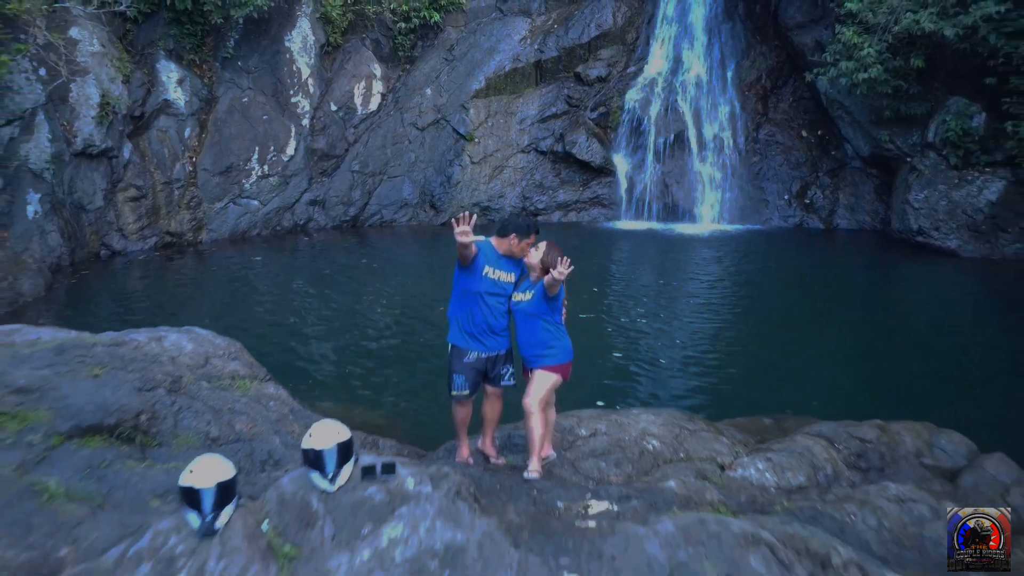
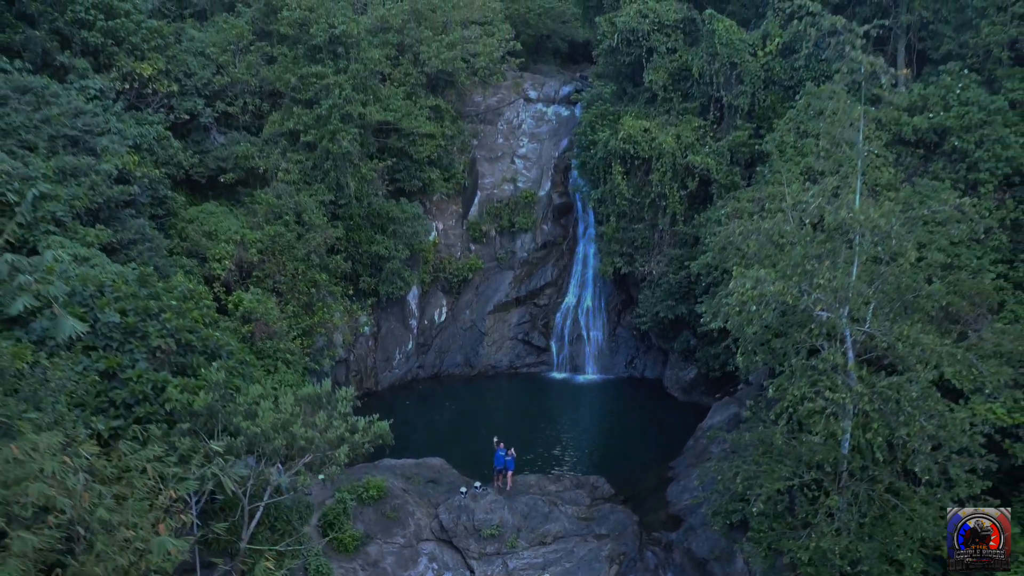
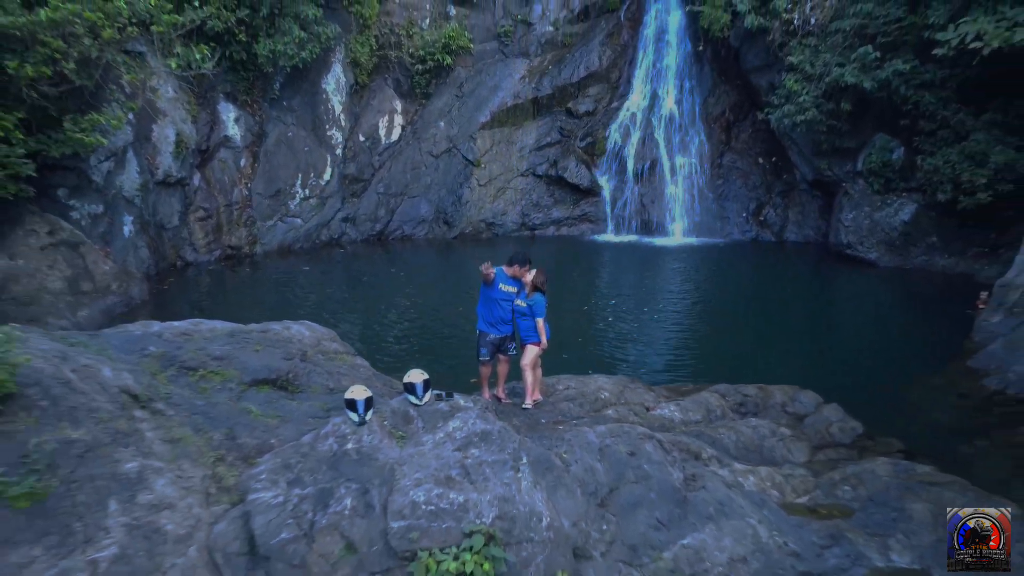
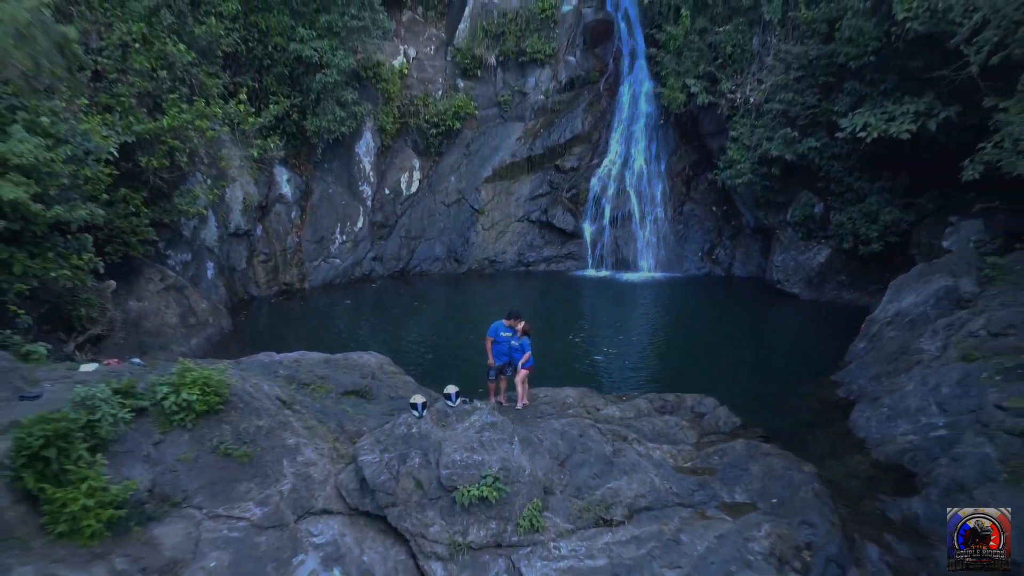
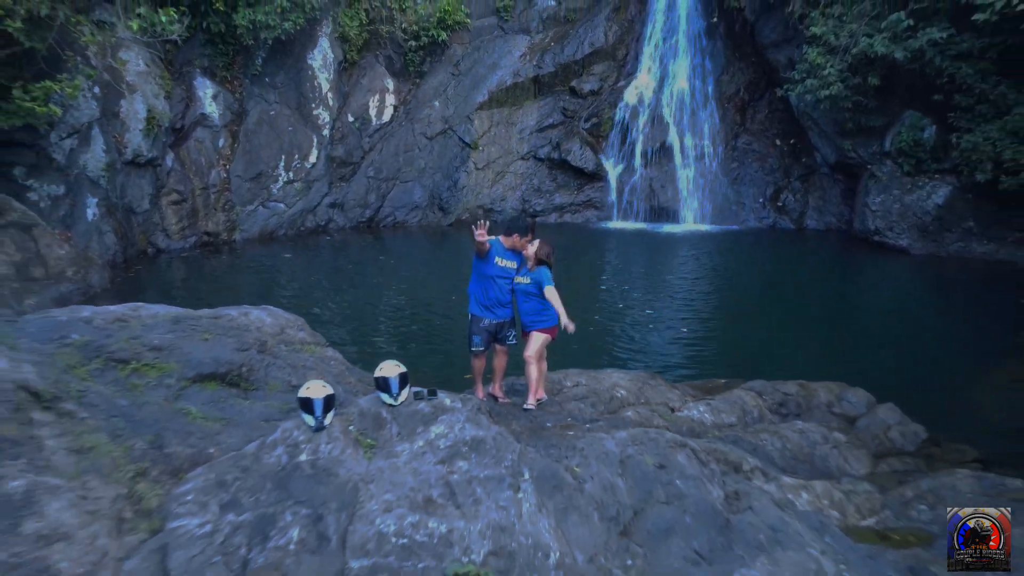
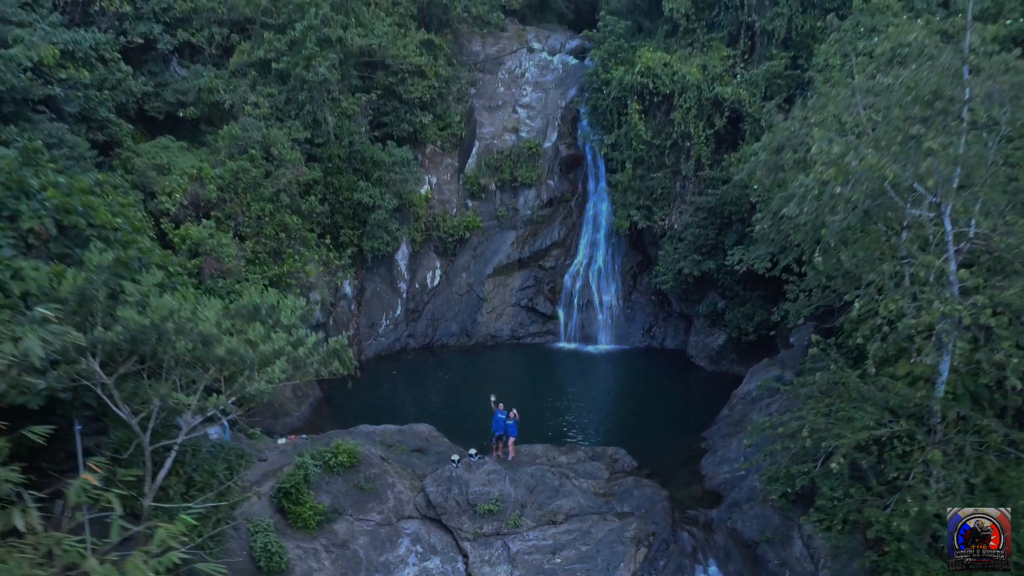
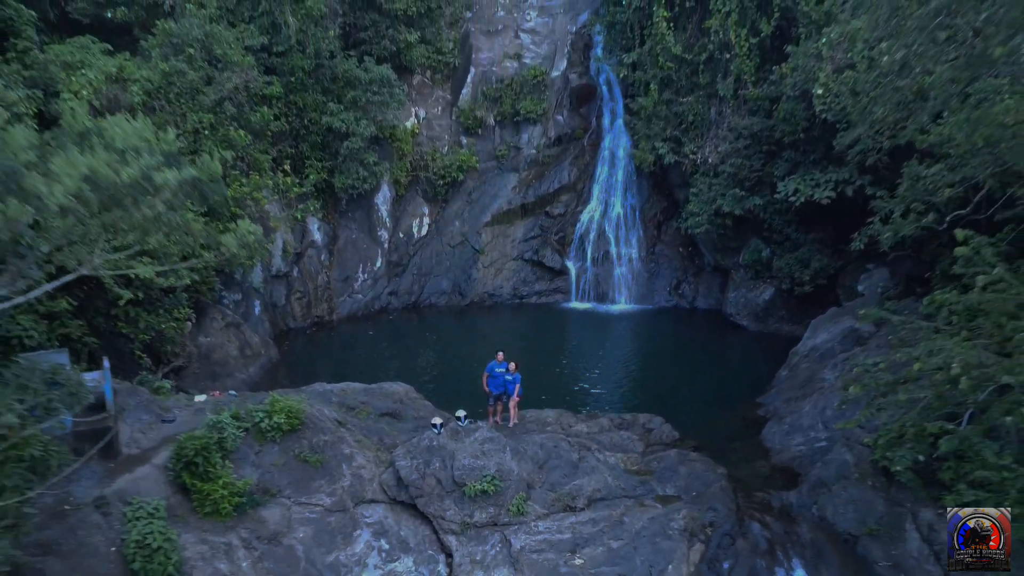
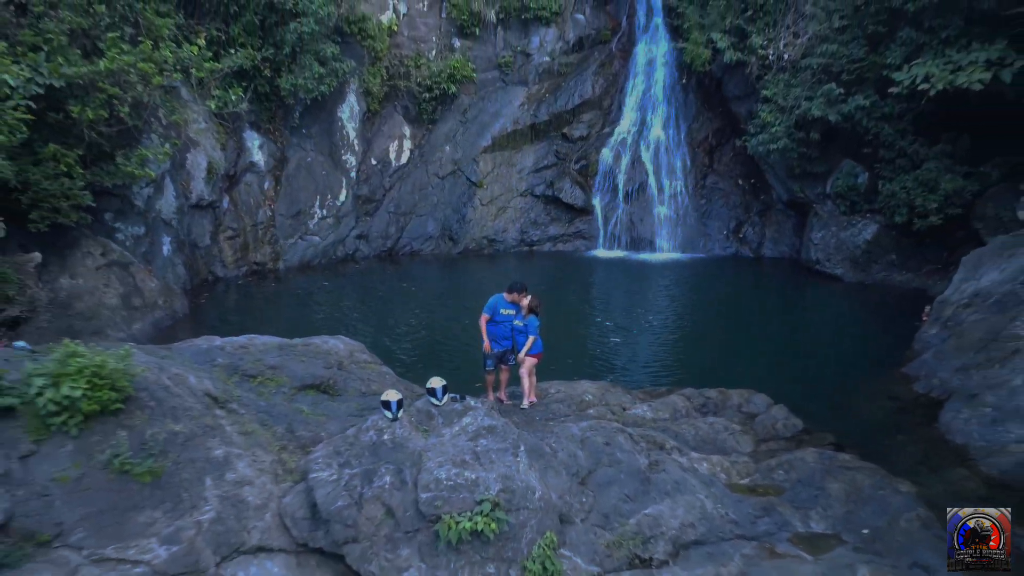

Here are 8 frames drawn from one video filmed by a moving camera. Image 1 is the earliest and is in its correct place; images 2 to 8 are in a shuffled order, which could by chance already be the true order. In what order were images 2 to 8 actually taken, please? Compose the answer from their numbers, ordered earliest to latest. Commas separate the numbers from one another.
5, 3, 8, 4, 7, 6, 2
